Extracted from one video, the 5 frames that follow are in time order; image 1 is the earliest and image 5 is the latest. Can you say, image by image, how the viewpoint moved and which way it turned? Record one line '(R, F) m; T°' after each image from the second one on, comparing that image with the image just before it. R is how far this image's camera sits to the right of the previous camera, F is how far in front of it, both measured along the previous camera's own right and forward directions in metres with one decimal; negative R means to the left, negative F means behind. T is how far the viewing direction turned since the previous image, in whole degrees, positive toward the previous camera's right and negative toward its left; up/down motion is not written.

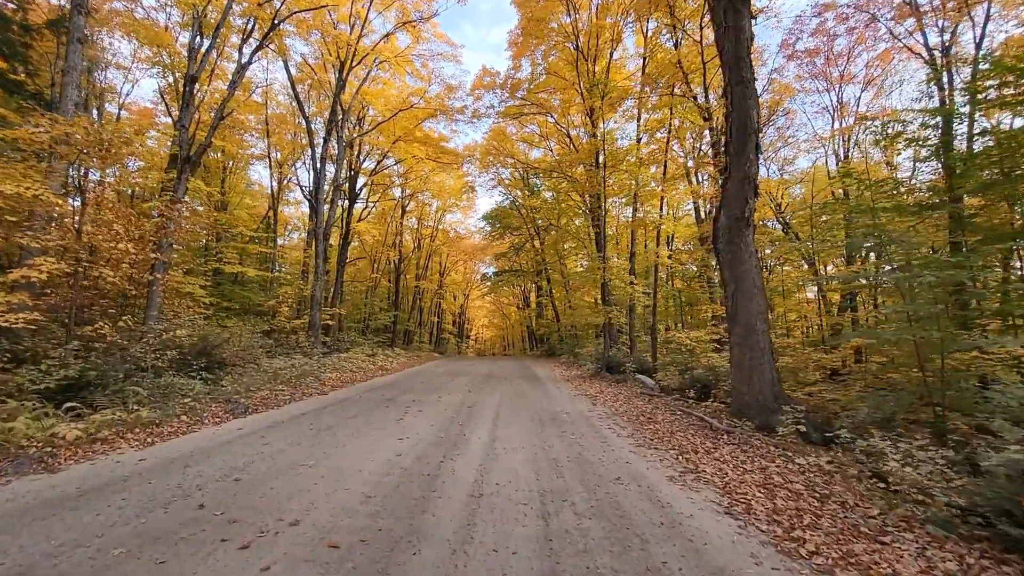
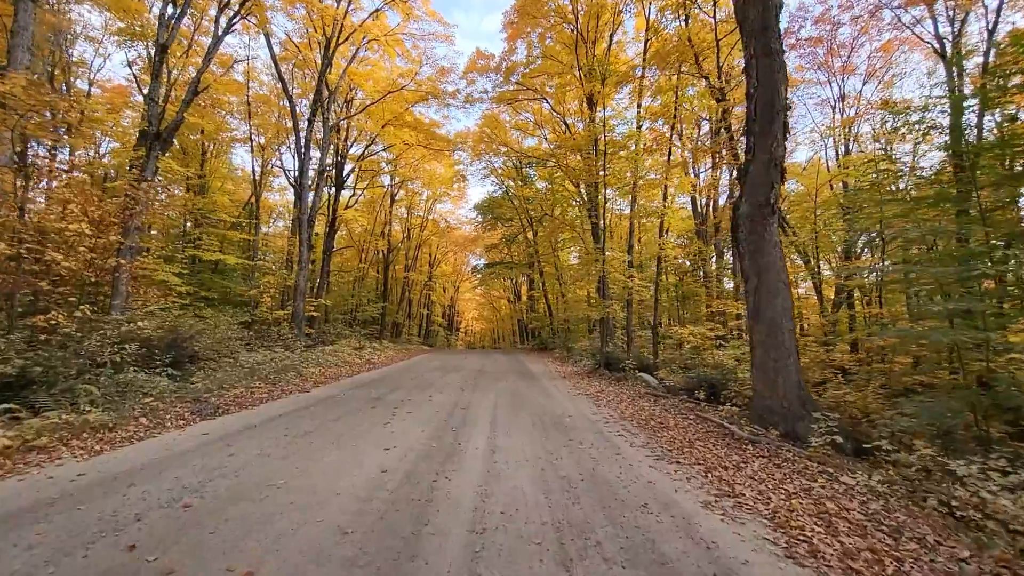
(-0.1, +0.6) m; +1°
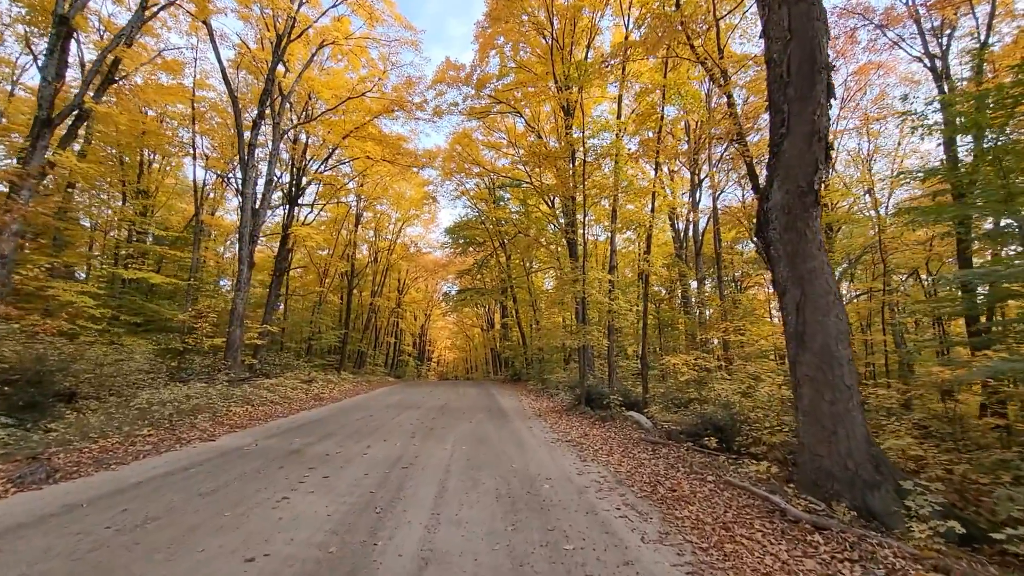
(+0.2, +1.6) m; +3°
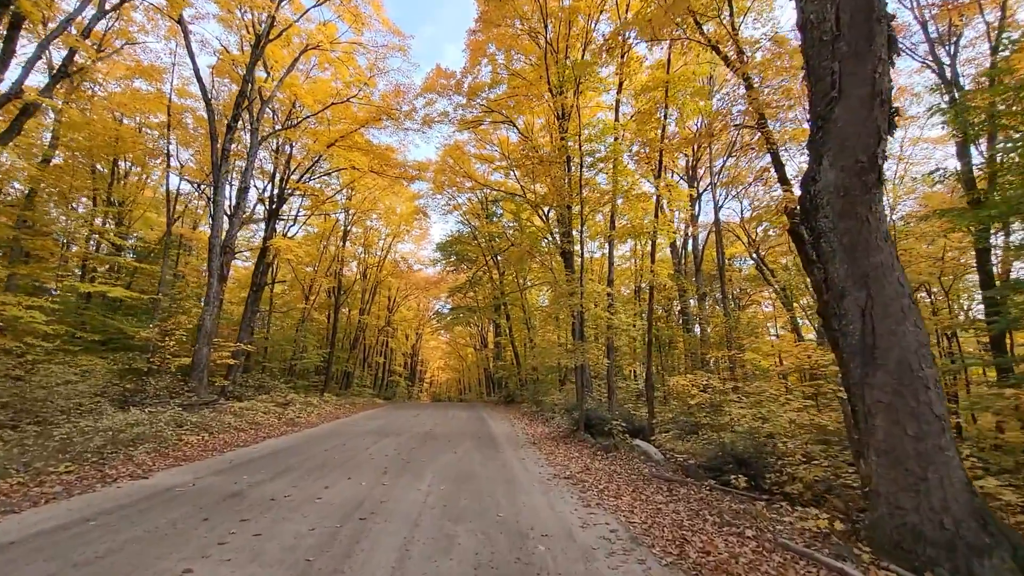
(+0.1, +0.9) m; +1°
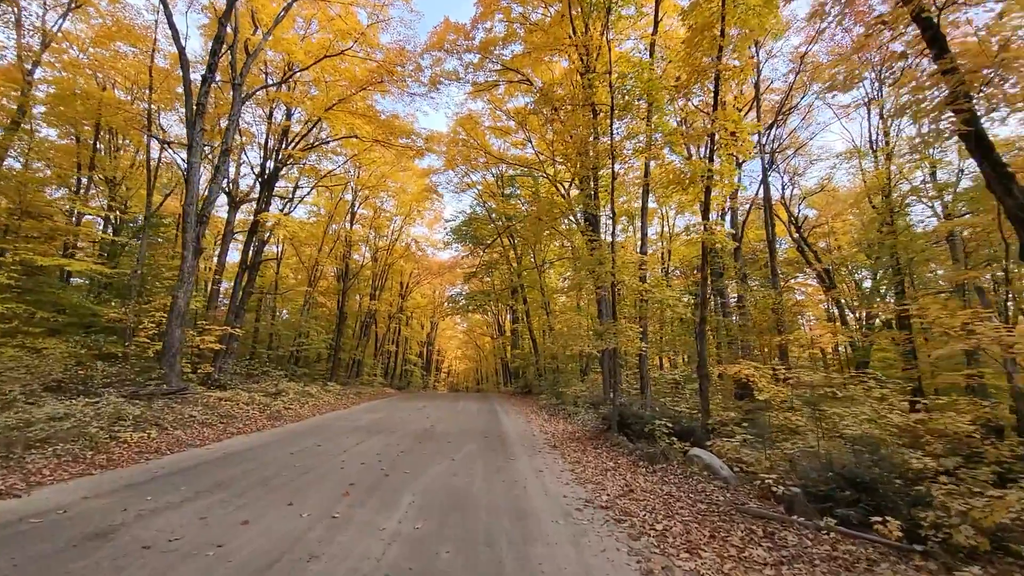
(+0.1, +1.8) m; -2°
